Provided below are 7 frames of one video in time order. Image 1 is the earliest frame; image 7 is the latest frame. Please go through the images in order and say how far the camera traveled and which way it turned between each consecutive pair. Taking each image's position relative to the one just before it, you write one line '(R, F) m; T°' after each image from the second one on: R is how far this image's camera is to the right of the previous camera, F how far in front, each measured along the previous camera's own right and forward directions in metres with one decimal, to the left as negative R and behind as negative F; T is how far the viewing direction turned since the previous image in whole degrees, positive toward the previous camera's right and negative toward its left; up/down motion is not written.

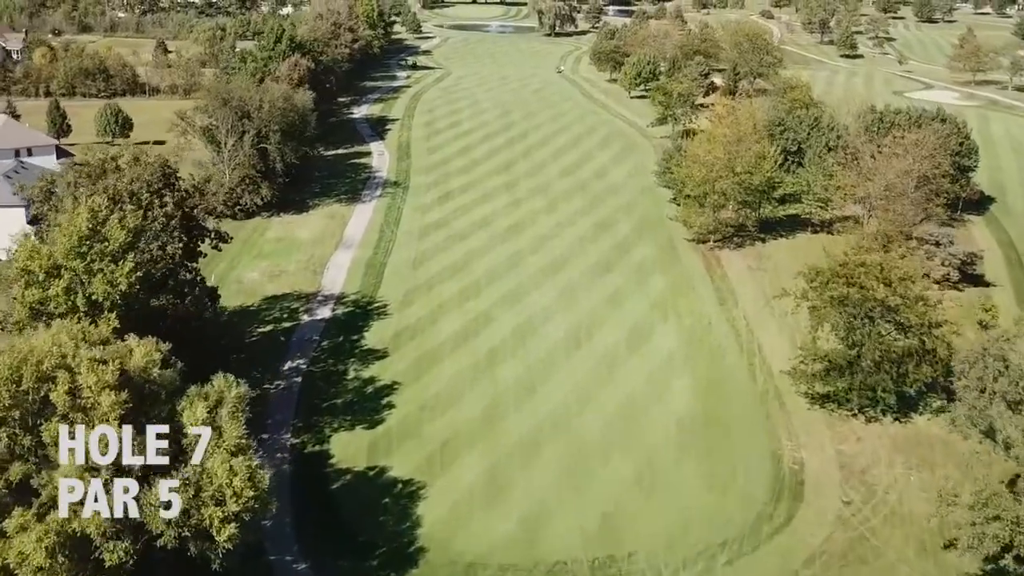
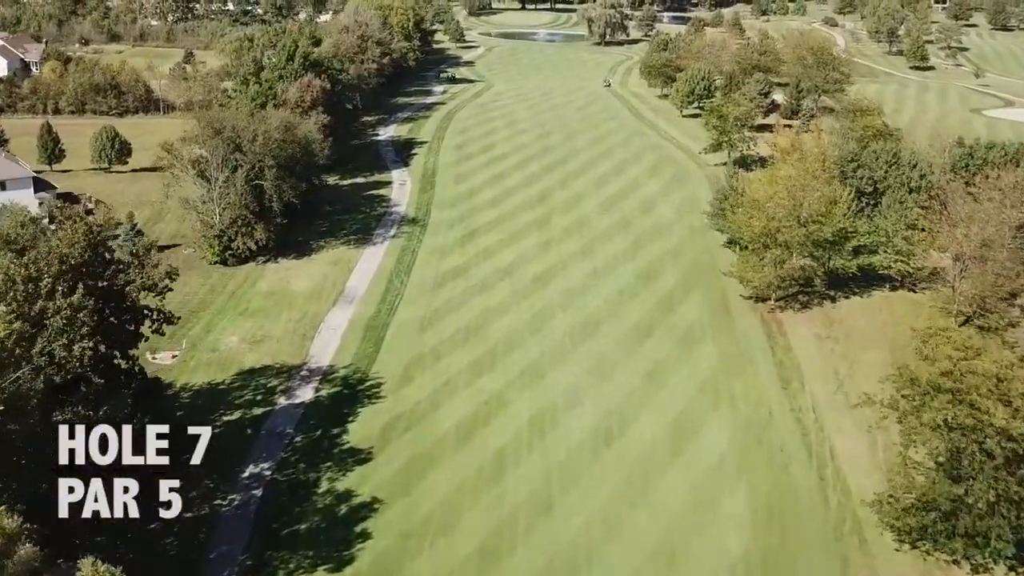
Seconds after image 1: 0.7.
(+1.1, +7.4) m; -3°
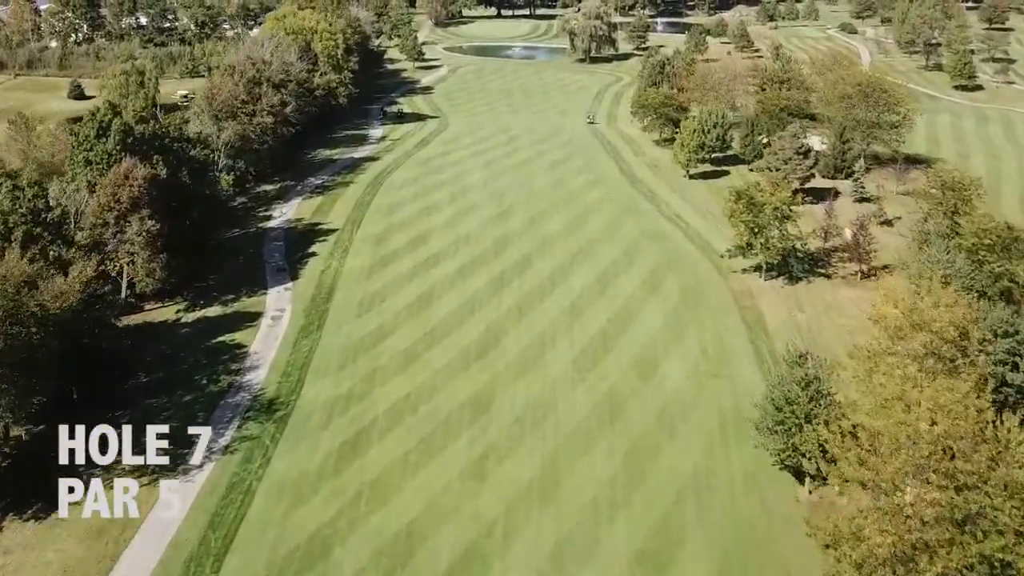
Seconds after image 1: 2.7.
(+2.4, +22.2) m; 0°
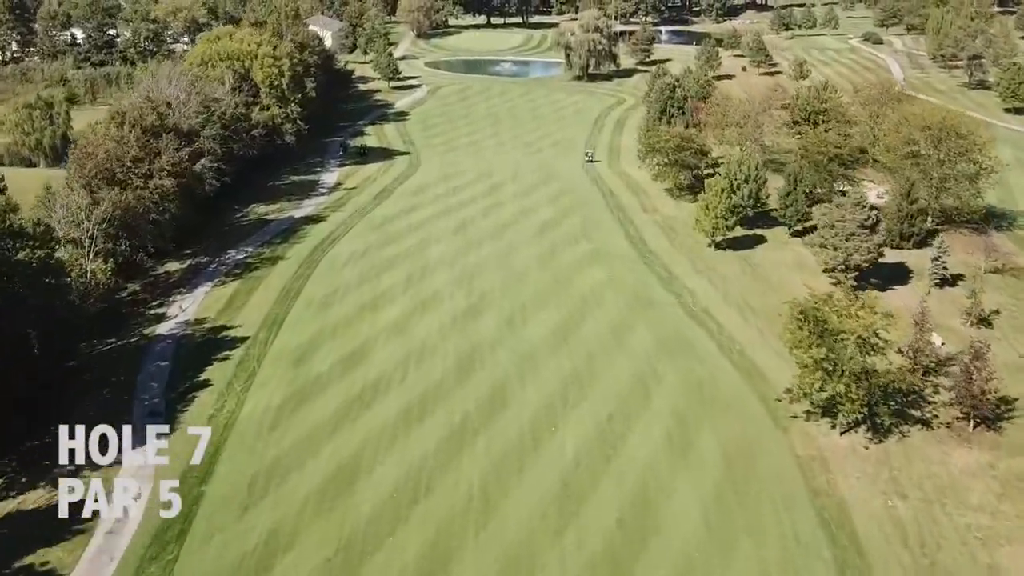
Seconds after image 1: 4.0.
(+1.0, +14.4) m; 0°
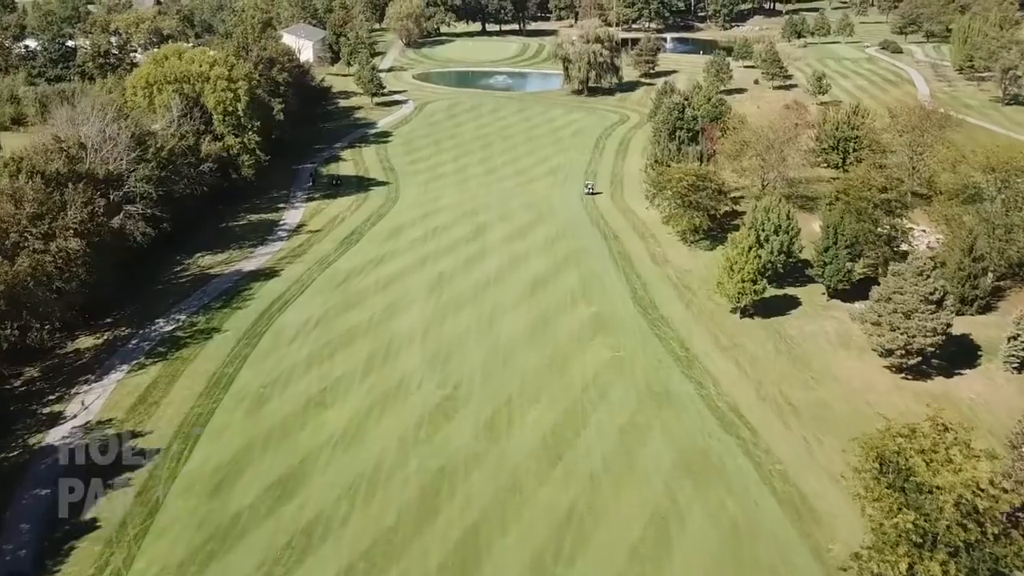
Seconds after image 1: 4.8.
(+0.6, +8.6) m; 0°
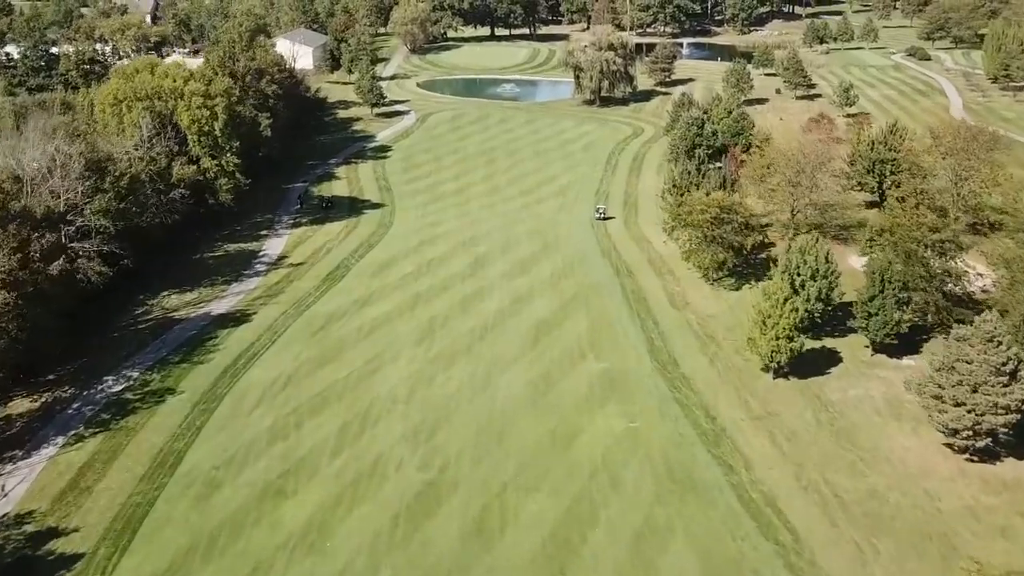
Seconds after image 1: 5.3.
(+0.4, +5.5) m; -1°
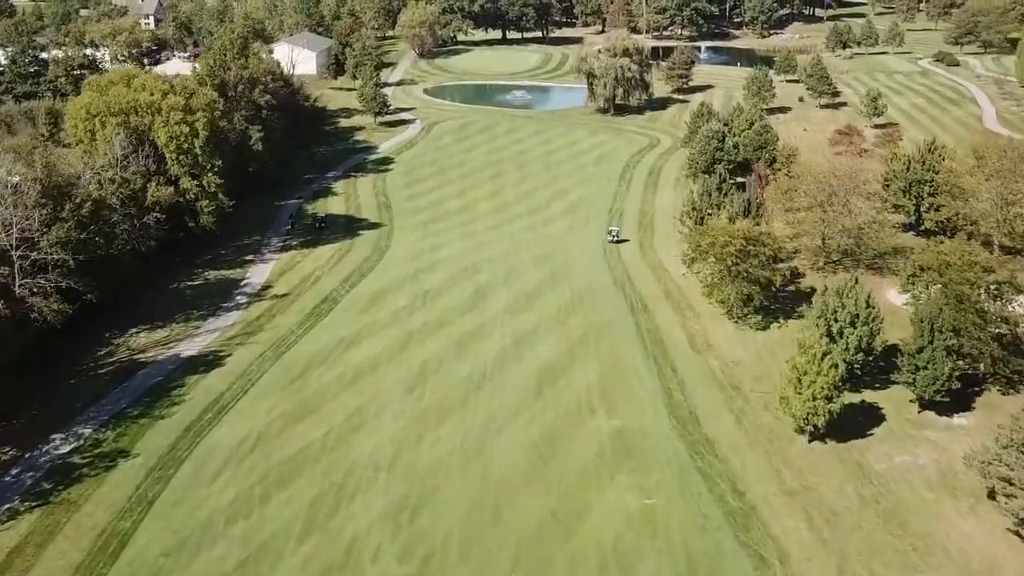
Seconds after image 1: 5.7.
(+0.4, +4.4) m; -1°
